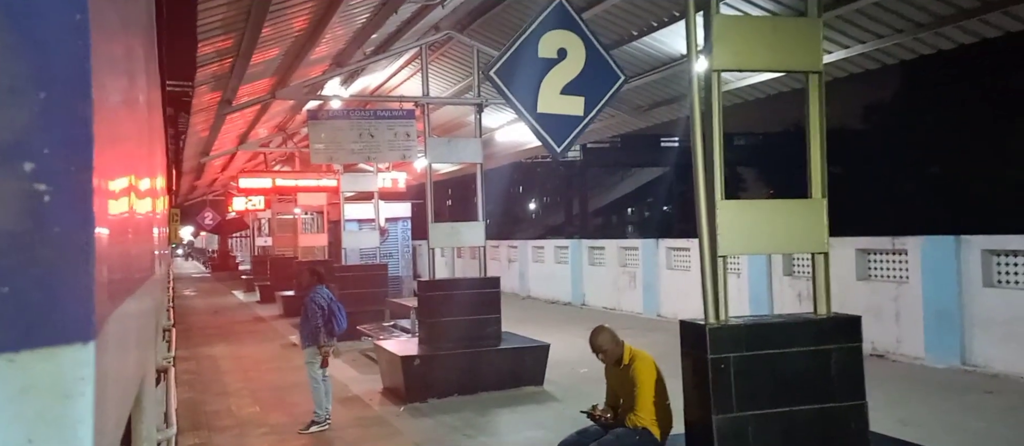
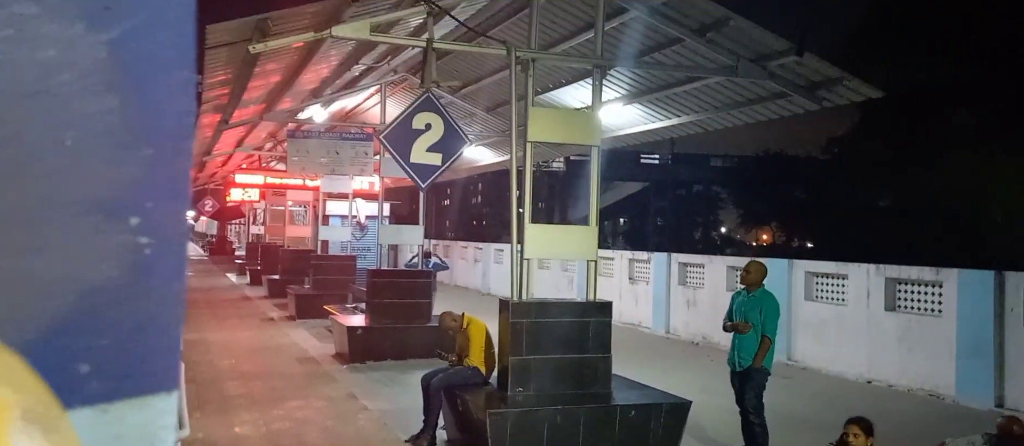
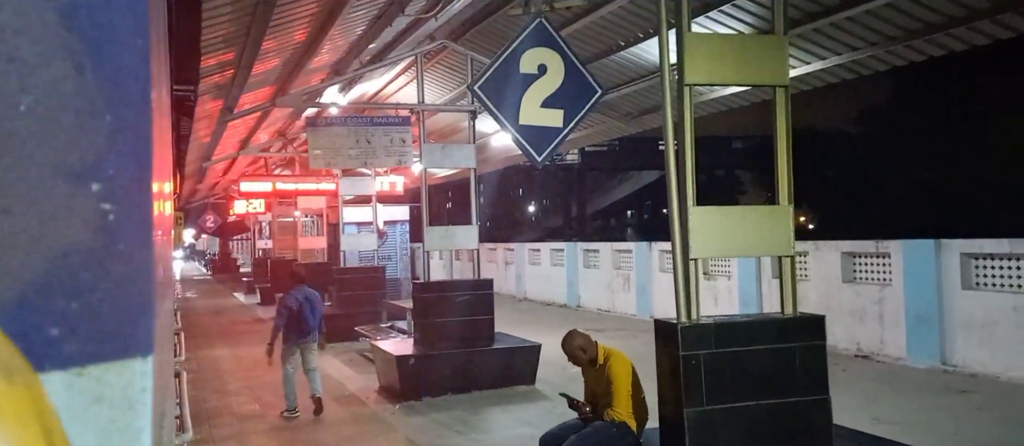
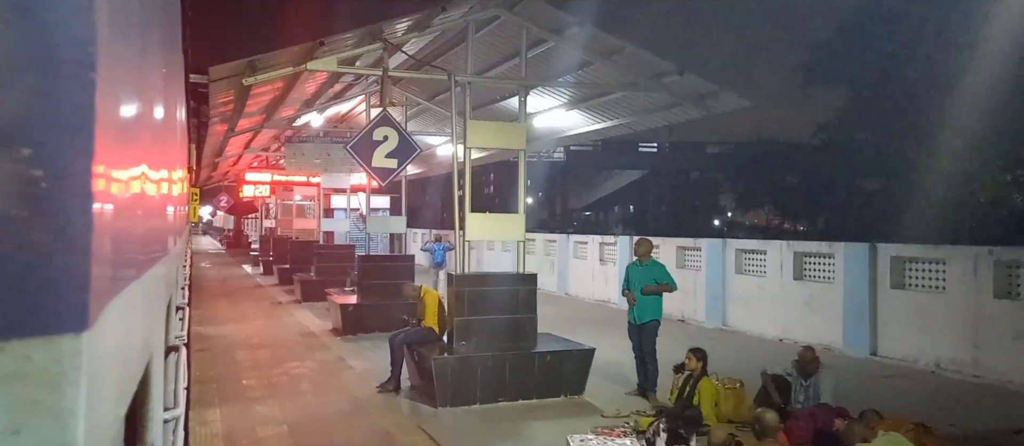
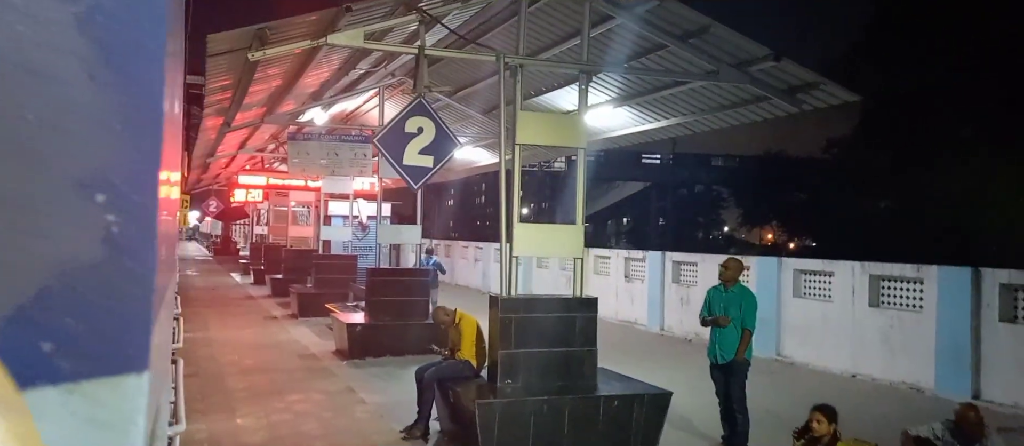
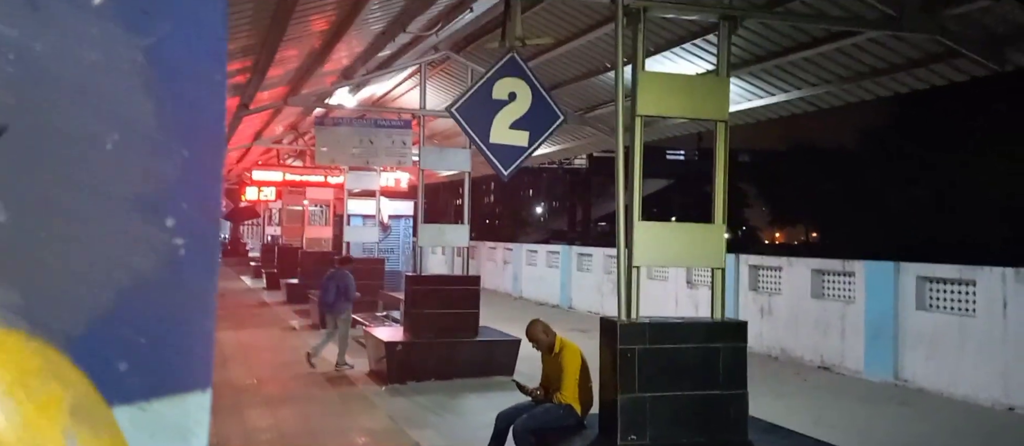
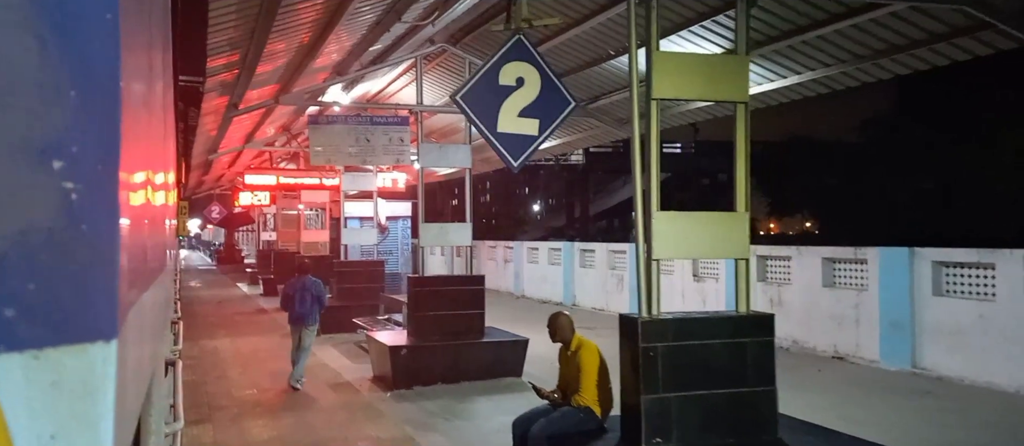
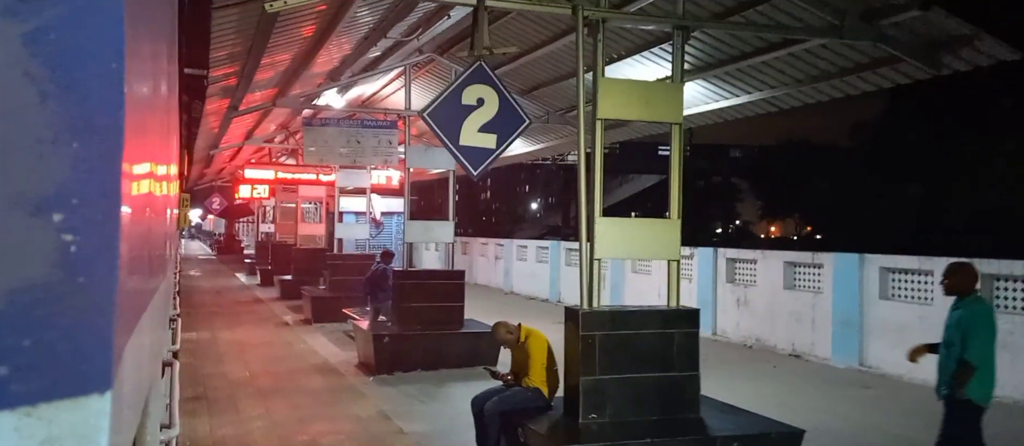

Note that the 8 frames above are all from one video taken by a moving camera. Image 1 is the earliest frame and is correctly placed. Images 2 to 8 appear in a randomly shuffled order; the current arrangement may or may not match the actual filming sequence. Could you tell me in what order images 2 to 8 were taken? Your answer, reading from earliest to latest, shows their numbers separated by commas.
3, 7, 6, 8, 2, 5, 4
